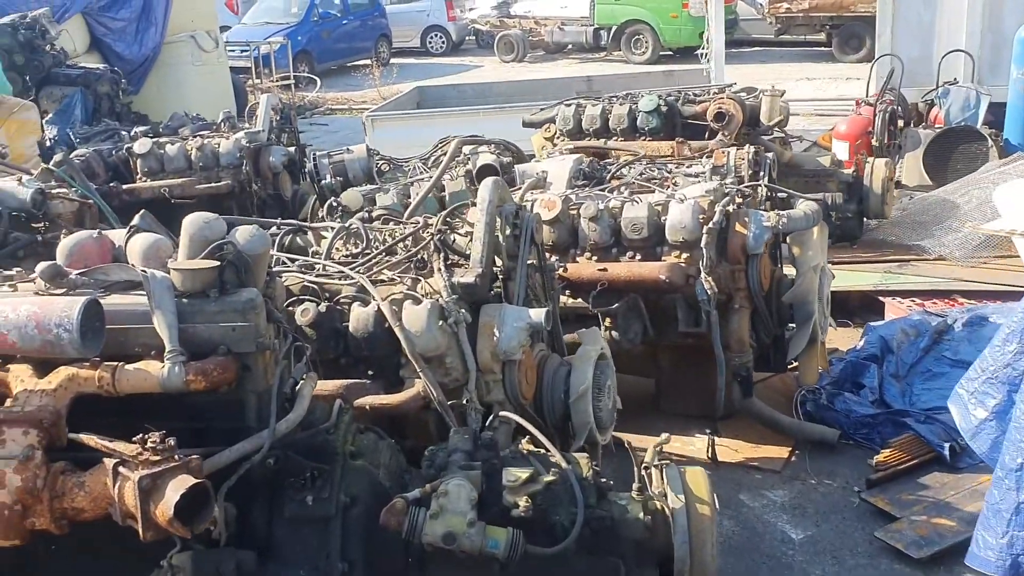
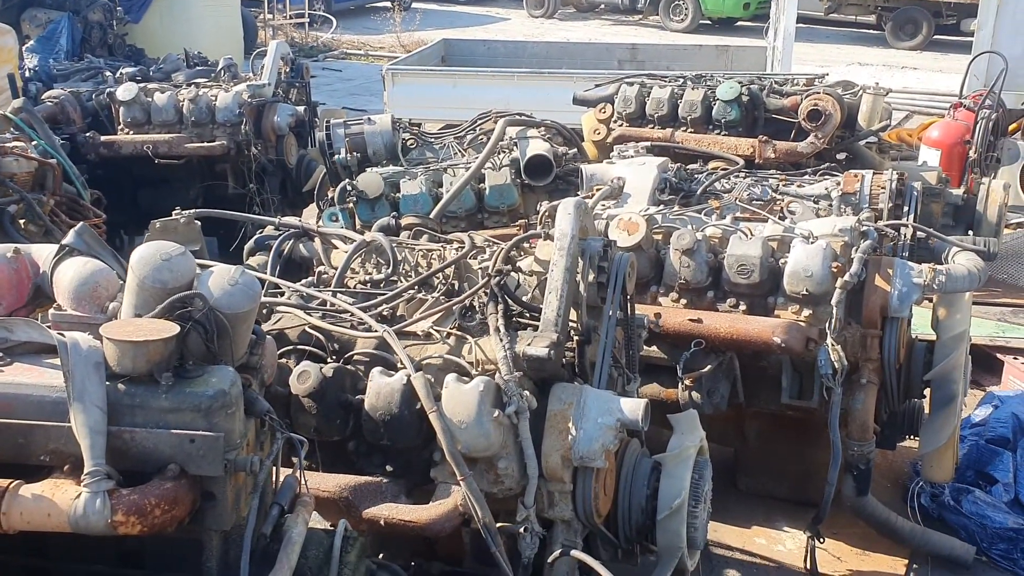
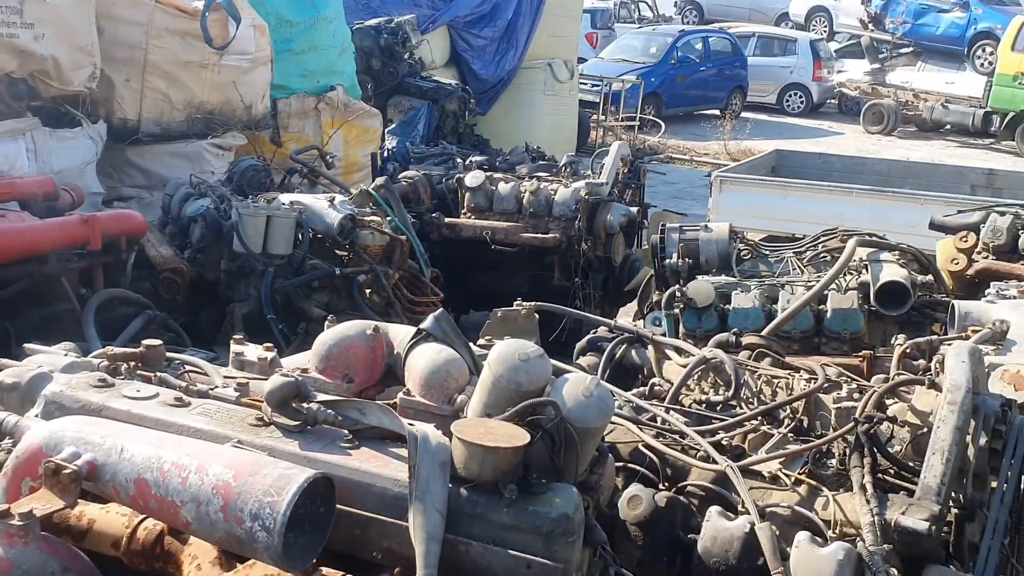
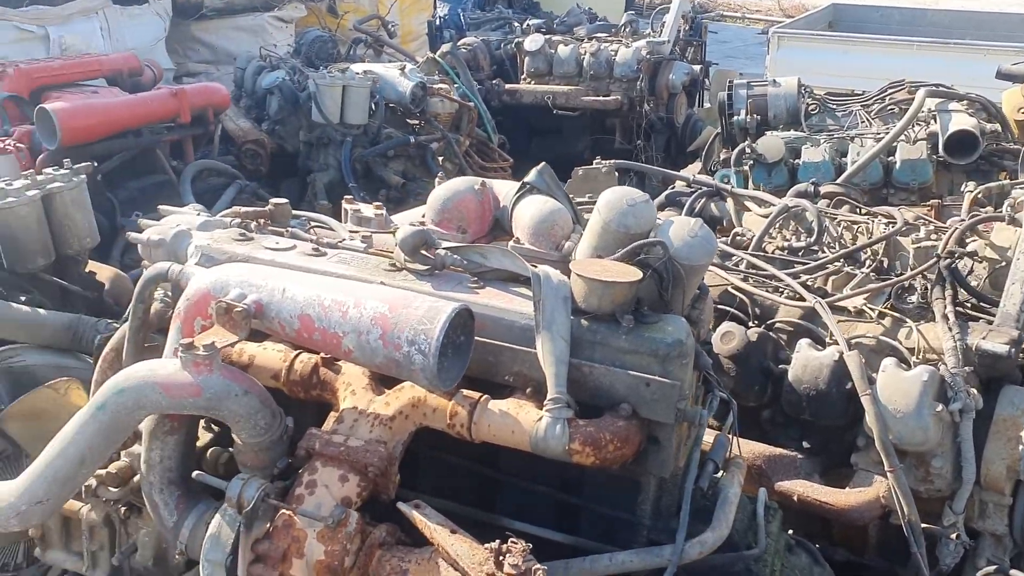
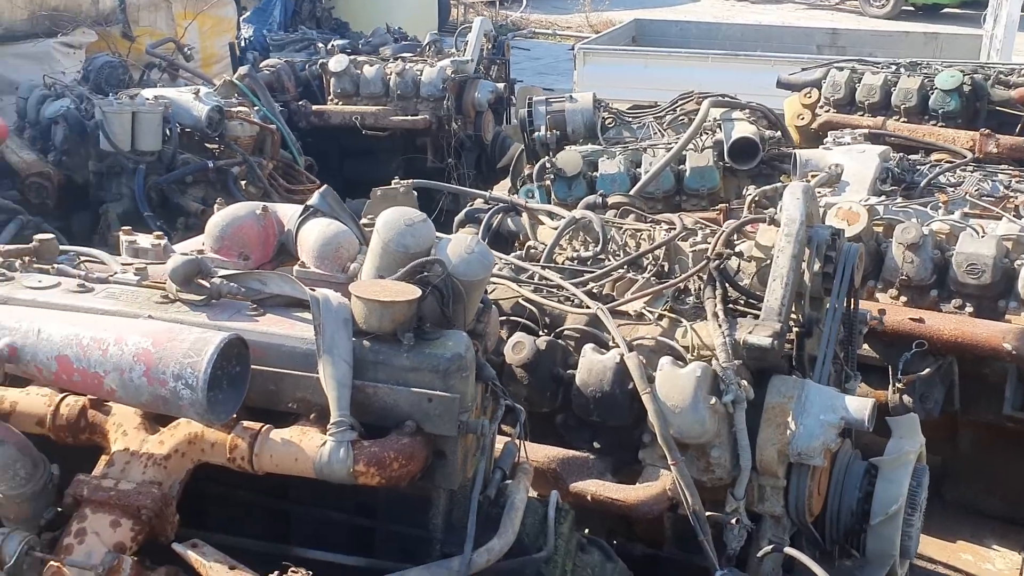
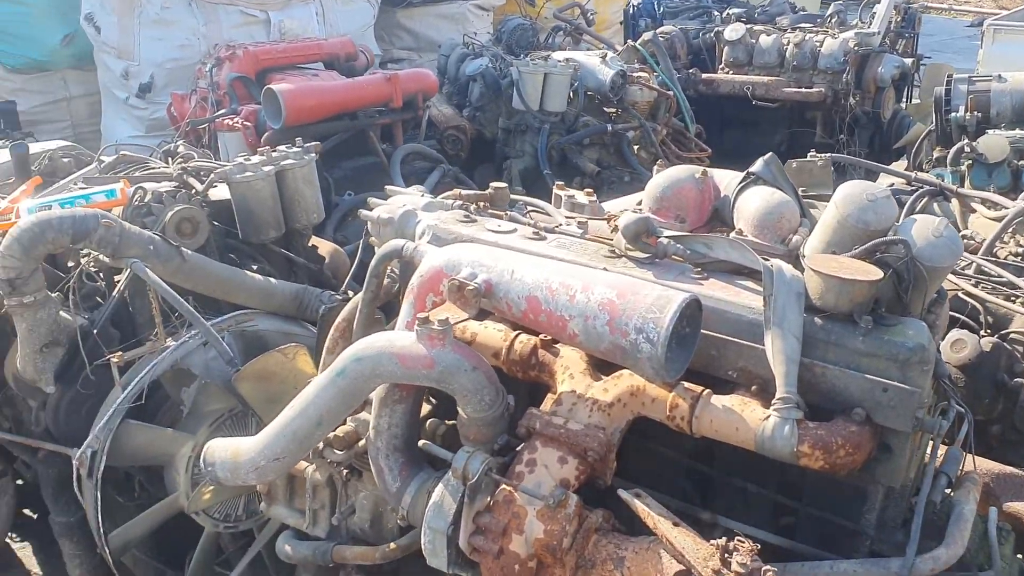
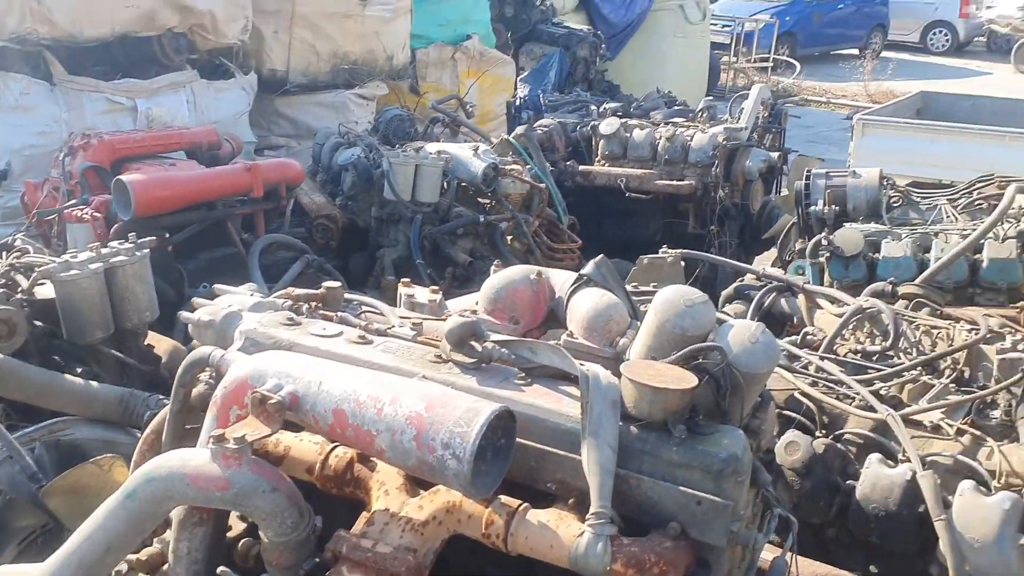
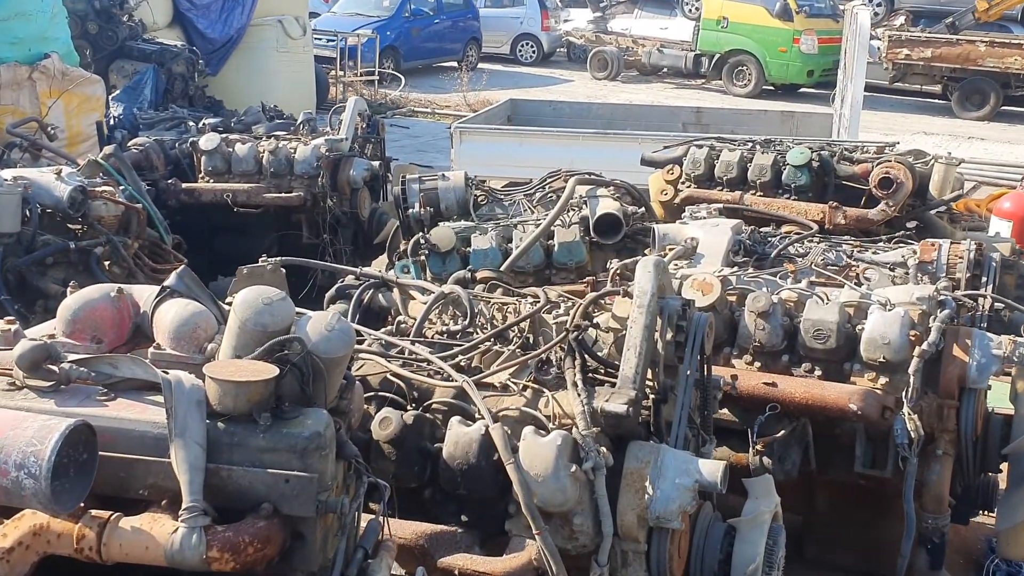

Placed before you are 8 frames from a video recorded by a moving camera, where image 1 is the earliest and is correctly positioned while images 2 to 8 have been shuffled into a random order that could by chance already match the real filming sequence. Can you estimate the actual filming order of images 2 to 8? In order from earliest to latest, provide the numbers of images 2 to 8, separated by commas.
8, 2, 5, 4, 6, 7, 3
